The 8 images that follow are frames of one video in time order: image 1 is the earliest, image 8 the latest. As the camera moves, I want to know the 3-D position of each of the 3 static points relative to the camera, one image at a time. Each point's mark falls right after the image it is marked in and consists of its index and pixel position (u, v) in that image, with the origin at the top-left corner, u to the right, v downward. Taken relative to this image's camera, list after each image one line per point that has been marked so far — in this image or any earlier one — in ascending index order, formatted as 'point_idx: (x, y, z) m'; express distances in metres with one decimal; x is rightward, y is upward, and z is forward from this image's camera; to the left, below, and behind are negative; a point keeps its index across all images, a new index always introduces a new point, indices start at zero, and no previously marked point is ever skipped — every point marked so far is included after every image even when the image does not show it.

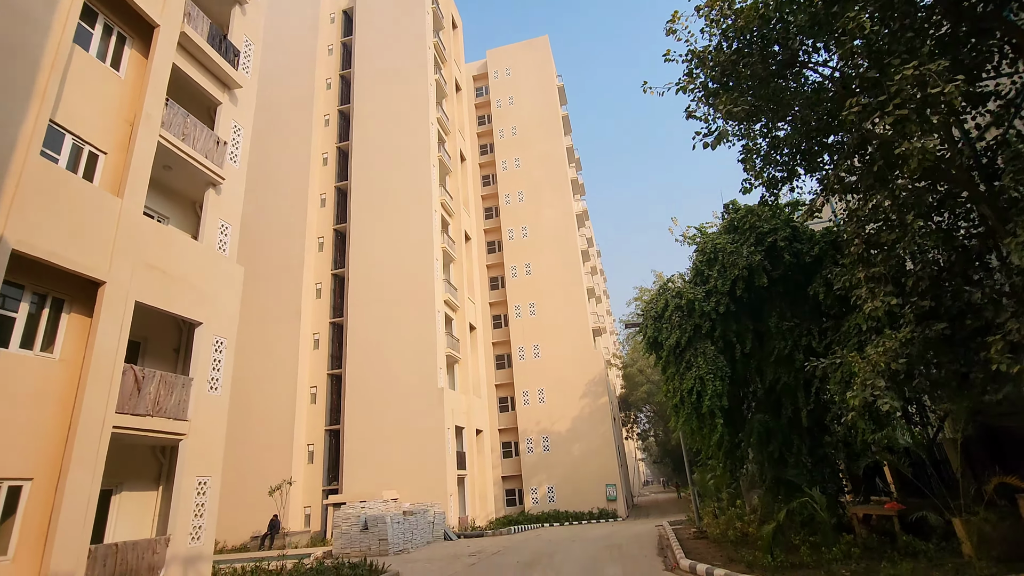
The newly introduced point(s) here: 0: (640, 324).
0: (+3.6, -1.0, +14.6) m
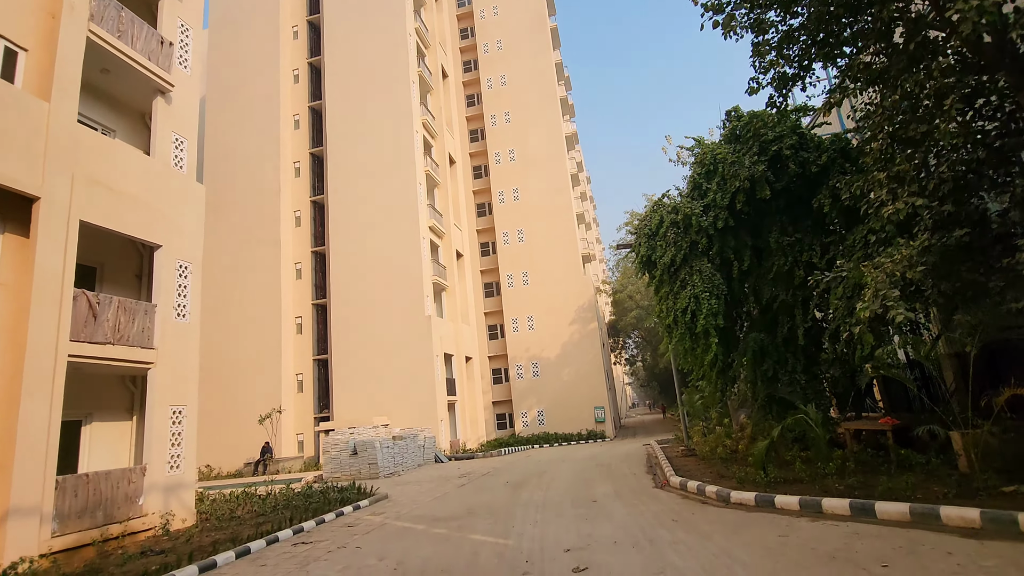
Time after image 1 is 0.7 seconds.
0: (+3.2, +1.2, +13.9) m
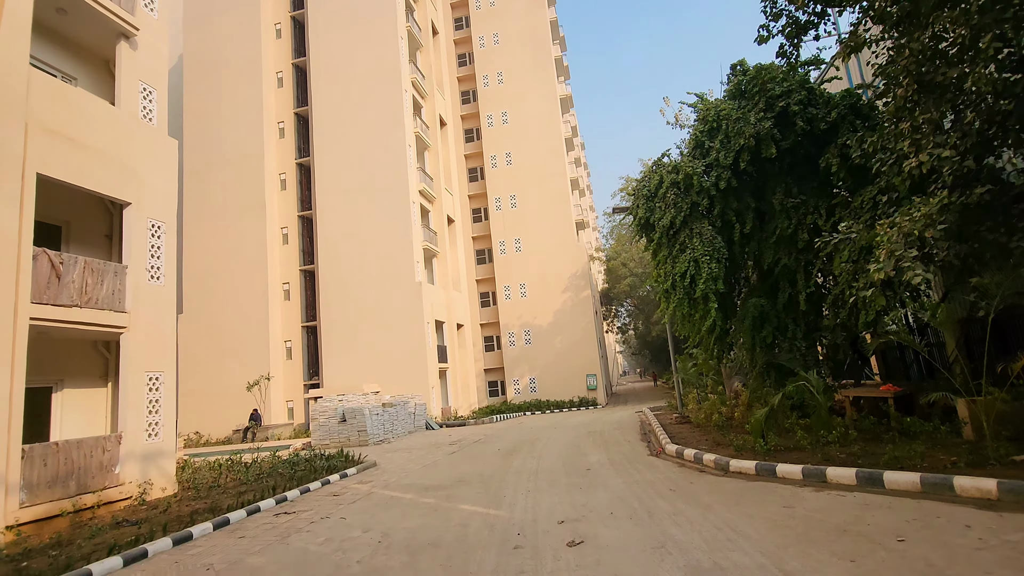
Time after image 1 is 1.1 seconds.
0: (+3.0, +2.1, +13.3) m
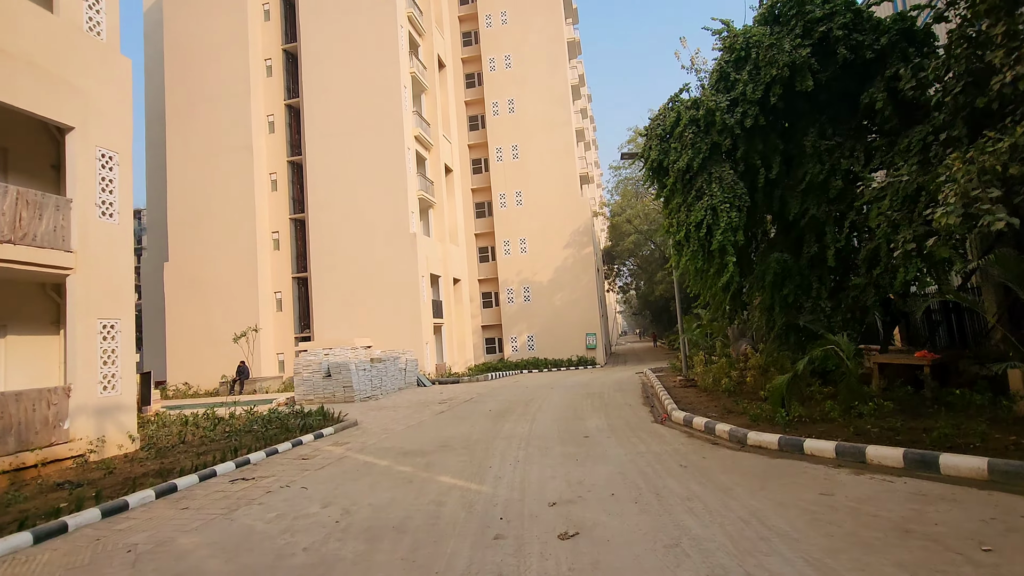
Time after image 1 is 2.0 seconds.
0: (+3.0, +3.2, +12.0) m
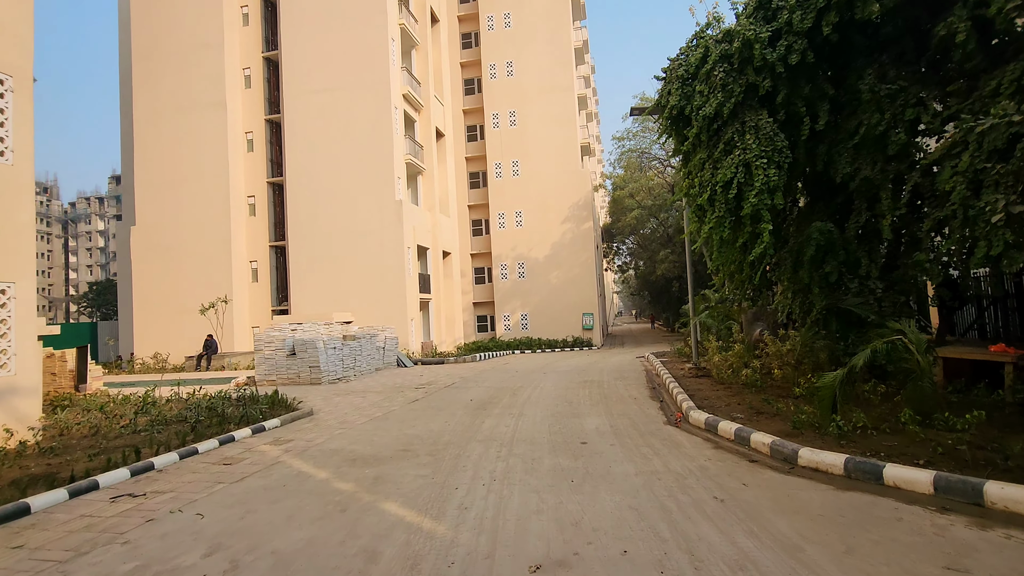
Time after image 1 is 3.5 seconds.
0: (+2.8, +3.8, +10.0) m
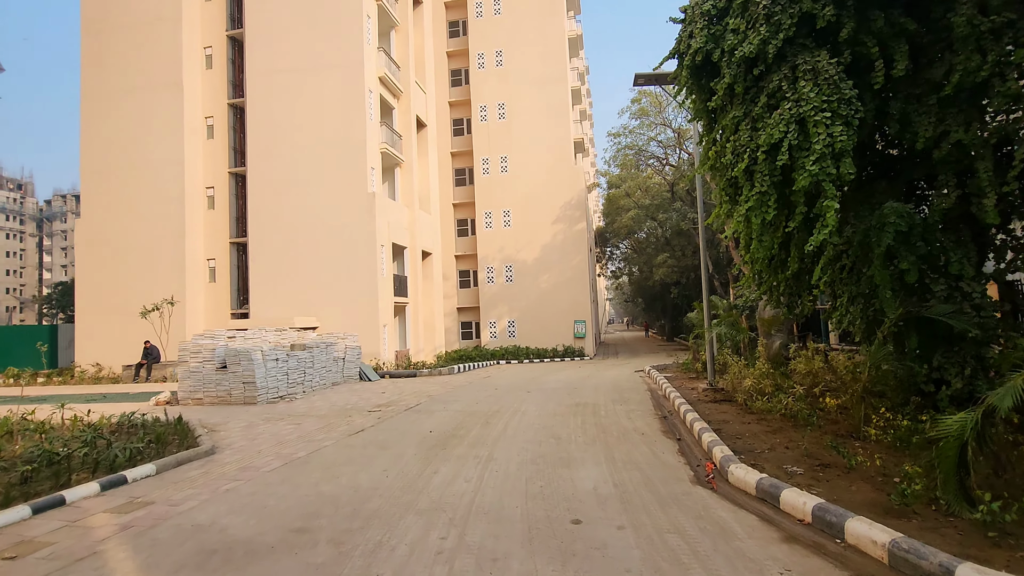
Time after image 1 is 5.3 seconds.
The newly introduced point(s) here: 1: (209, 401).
0: (+2.4, +3.7, +7.8) m
1: (-6.6, -2.4, +11.3) m
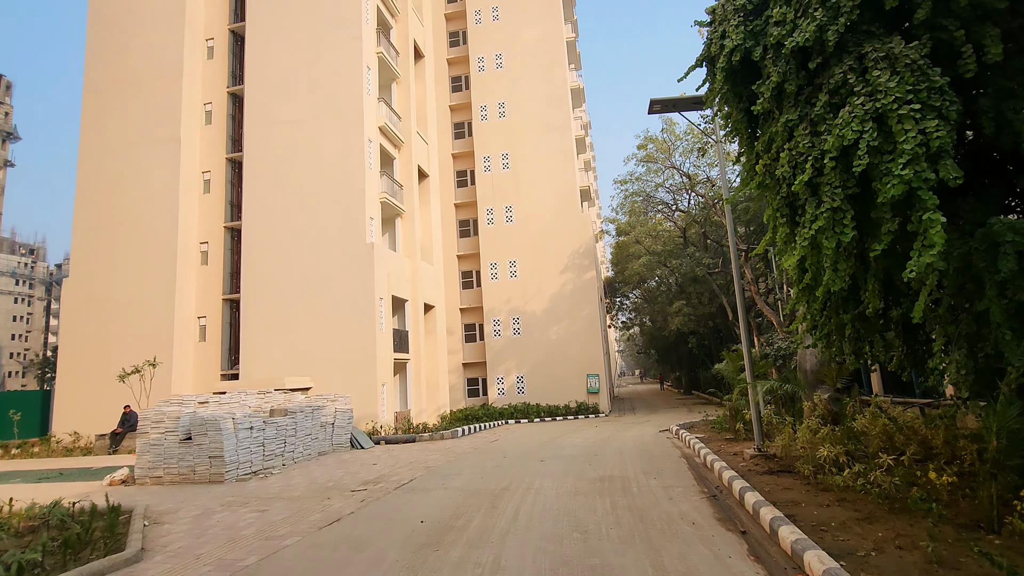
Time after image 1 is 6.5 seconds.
0: (+2.5, +3.2, +6.8) m
1: (-6.4, -3.6, +9.7) m
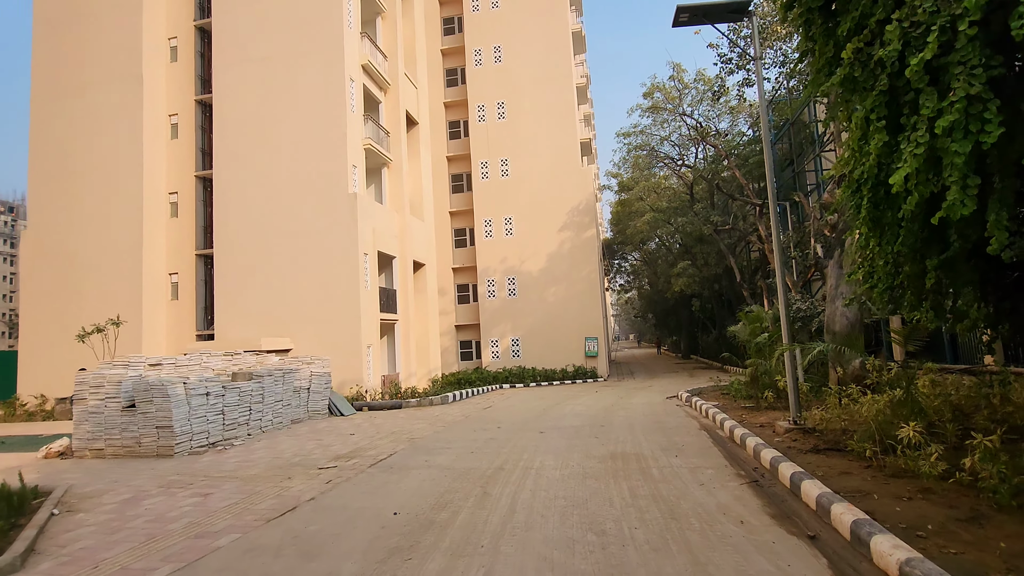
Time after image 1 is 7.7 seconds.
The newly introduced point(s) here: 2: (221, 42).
0: (+2.5, +3.8, +5.1) m
1: (-6.4, -2.6, +8.4) m
2: (-10.9, +9.3, +19.5) m
